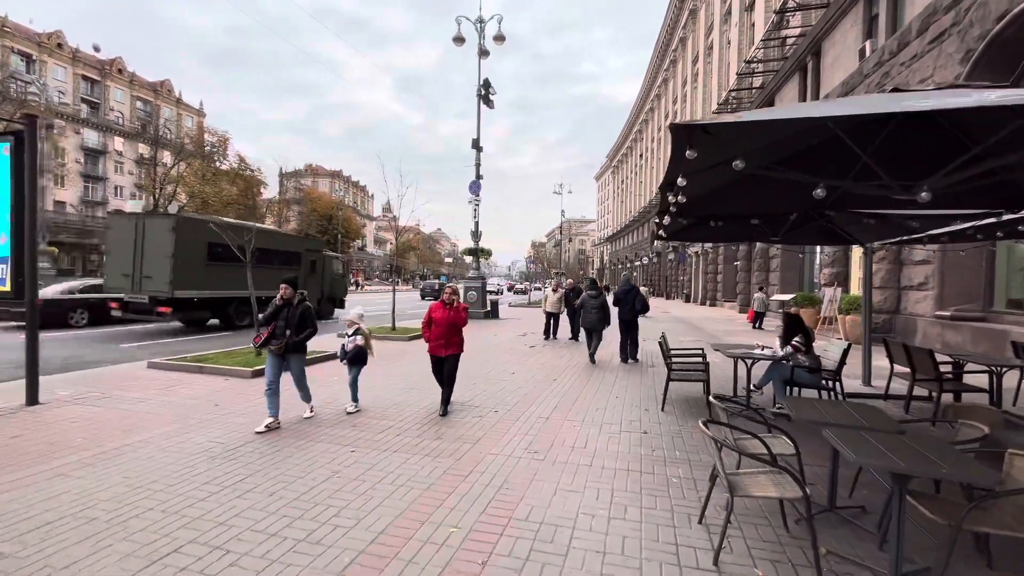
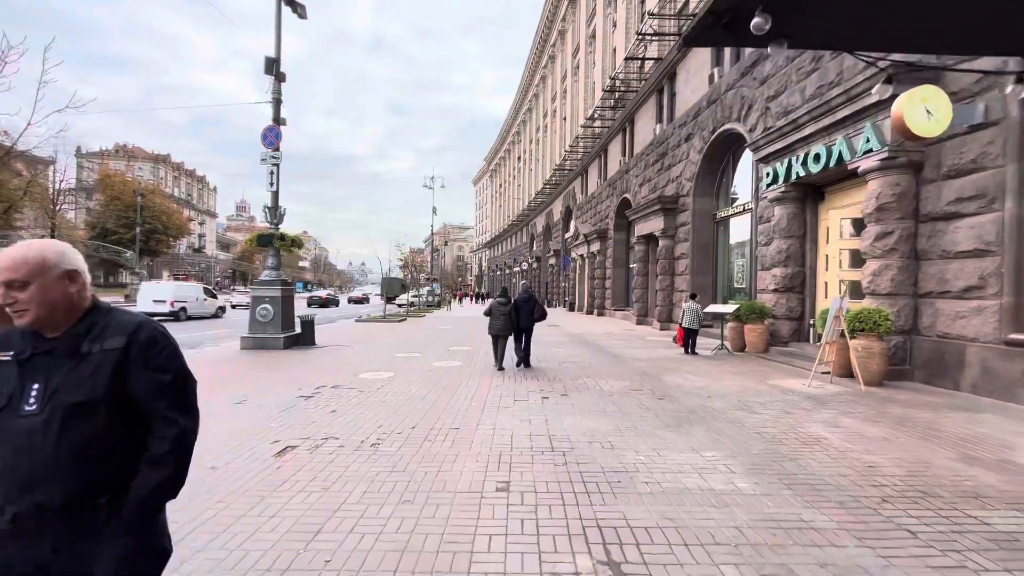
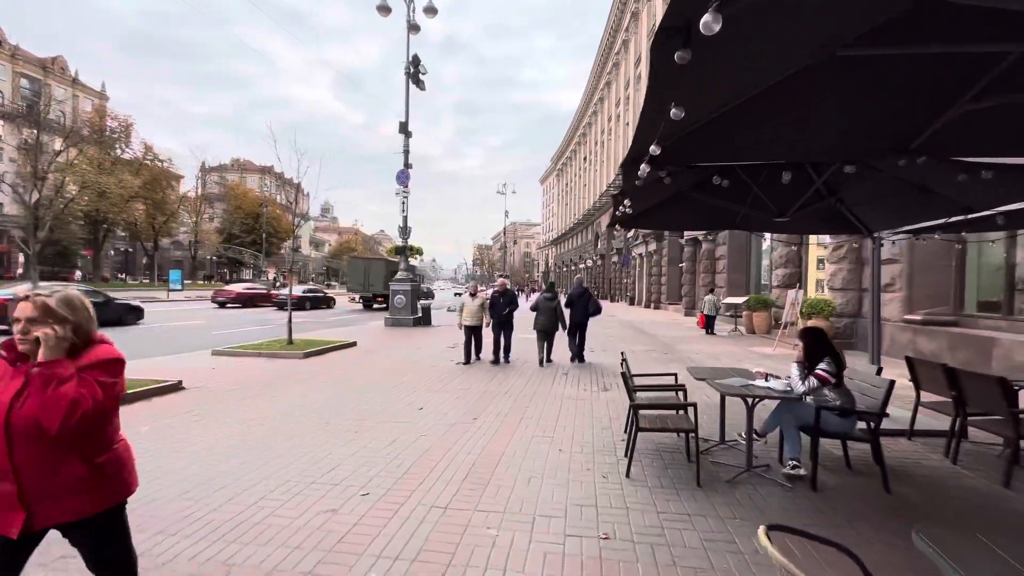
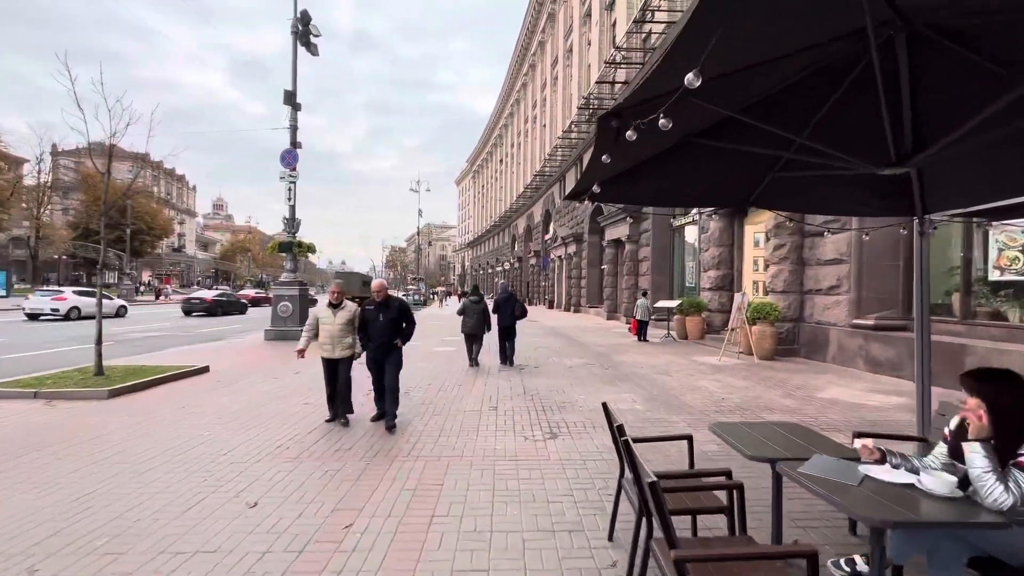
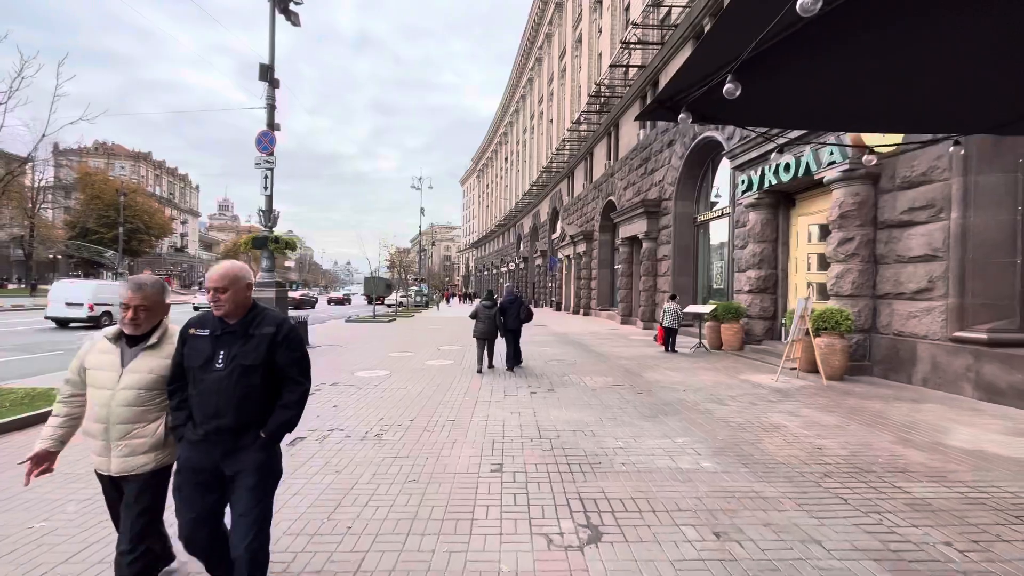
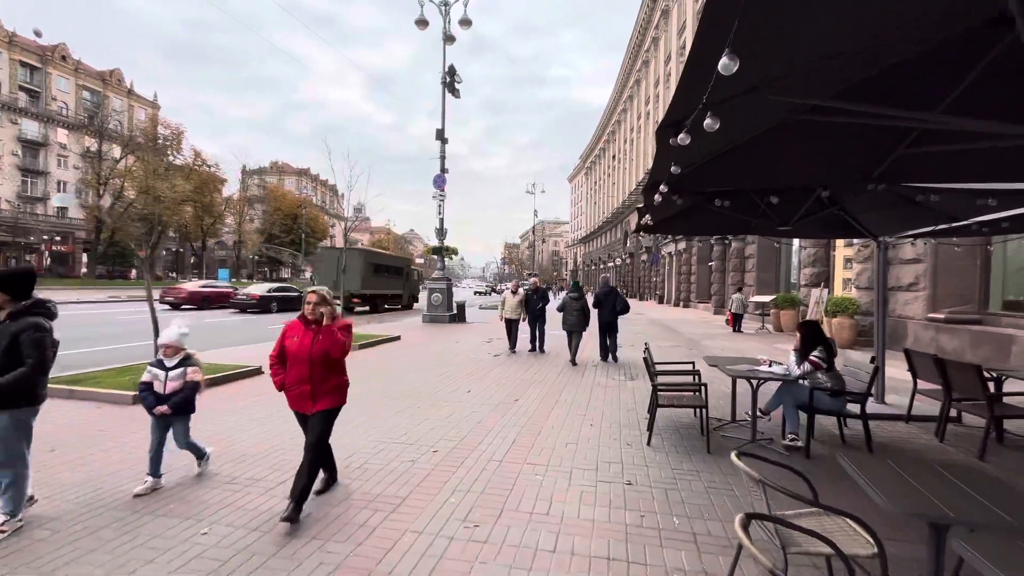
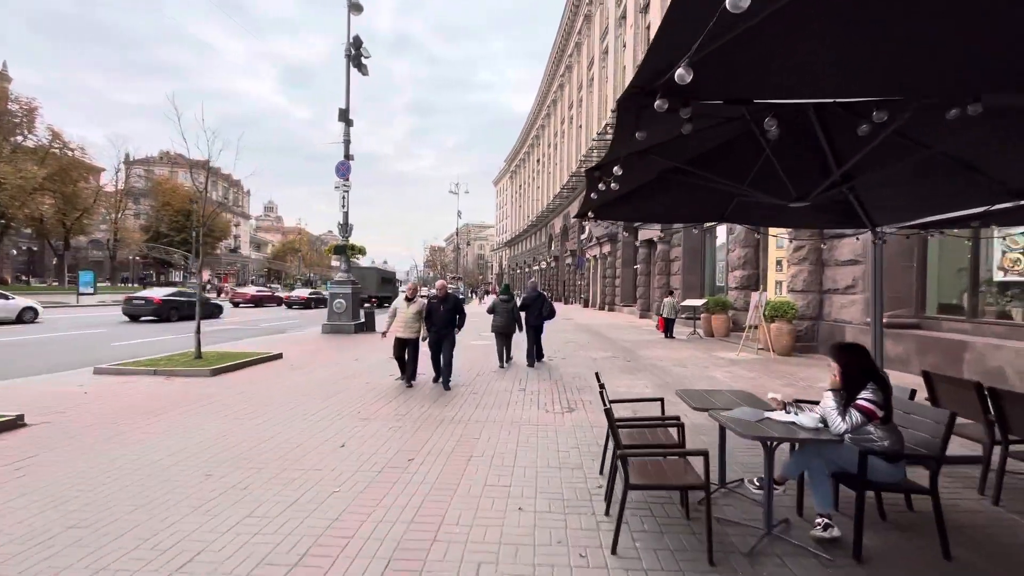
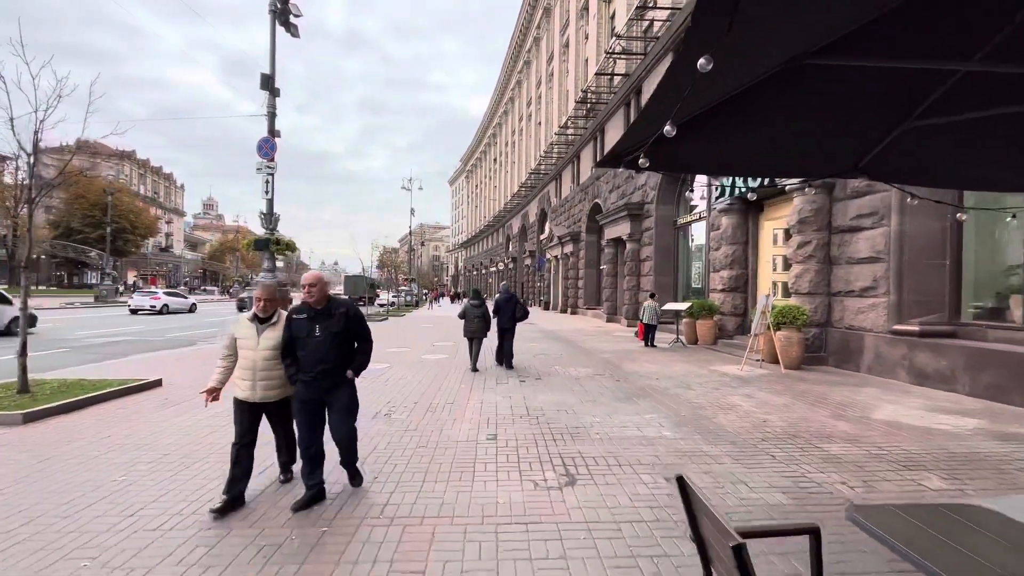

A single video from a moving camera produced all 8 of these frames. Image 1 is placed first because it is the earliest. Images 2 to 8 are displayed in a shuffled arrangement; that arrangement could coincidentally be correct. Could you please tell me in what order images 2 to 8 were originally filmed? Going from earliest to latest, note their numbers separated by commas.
6, 3, 7, 4, 8, 5, 2
